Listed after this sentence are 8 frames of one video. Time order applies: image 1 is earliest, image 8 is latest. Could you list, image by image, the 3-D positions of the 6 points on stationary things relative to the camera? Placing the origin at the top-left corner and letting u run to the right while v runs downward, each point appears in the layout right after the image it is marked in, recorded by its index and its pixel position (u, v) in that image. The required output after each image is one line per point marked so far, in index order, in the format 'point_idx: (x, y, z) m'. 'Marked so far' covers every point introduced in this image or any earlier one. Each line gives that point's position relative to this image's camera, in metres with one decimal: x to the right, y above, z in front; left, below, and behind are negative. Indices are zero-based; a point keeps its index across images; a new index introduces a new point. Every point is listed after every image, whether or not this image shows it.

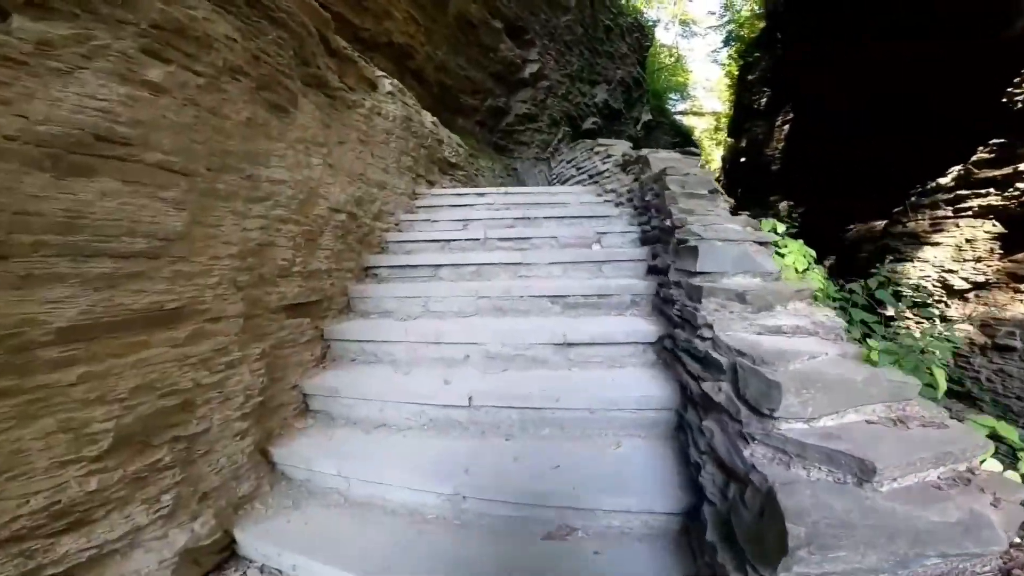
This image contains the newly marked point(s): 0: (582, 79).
0: (+1.6, +4.7, +12.8) m
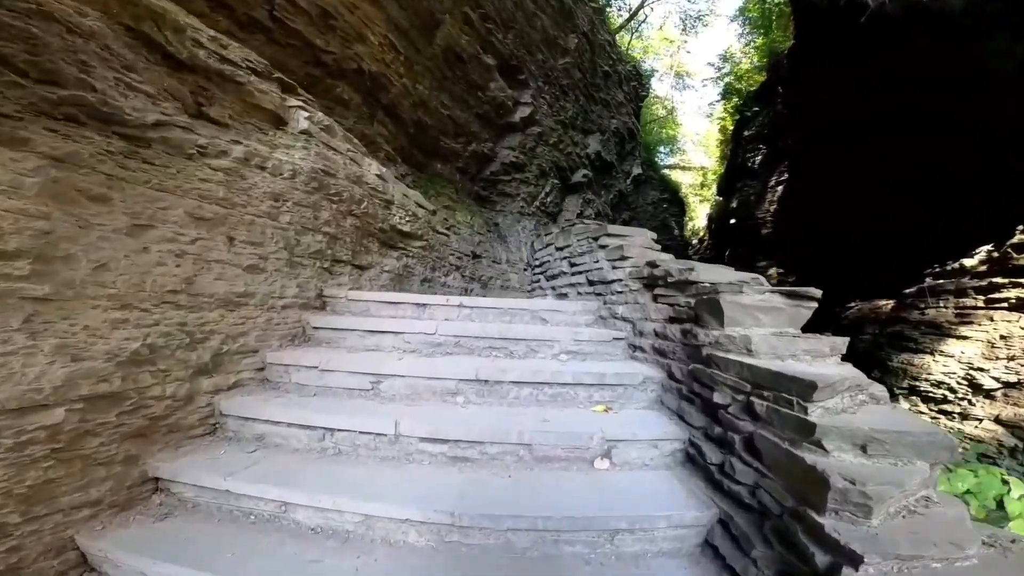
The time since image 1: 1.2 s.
0: (+1.4, +3.5, +12.1) m
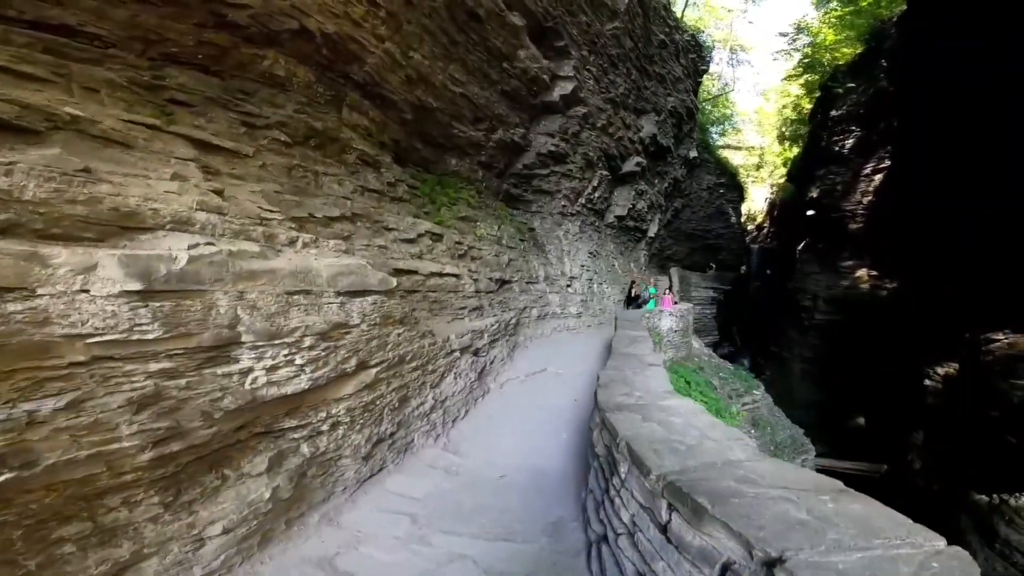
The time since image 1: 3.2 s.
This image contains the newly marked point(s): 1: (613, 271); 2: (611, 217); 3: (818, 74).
0: (+2.1, +3.2, +10.0) m
1: (+1.9, +0.3, +11.0) m
2: (+1.8, +1.3, +10.5) m
3: (+8.1, +5.6, +14.8) m
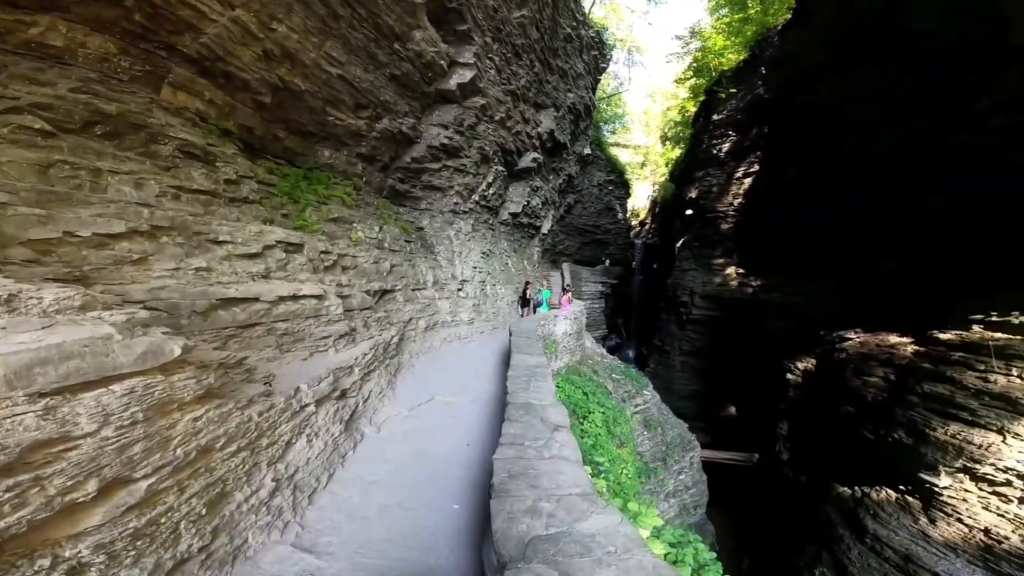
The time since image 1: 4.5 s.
0: (+0.2, +3.2, +9.6) m
1: (-0.2, +0.3, +10.6) m
2: (-0.2, +1.3, +10.1) m
3: (+5.3, +5.7, +15.4) m
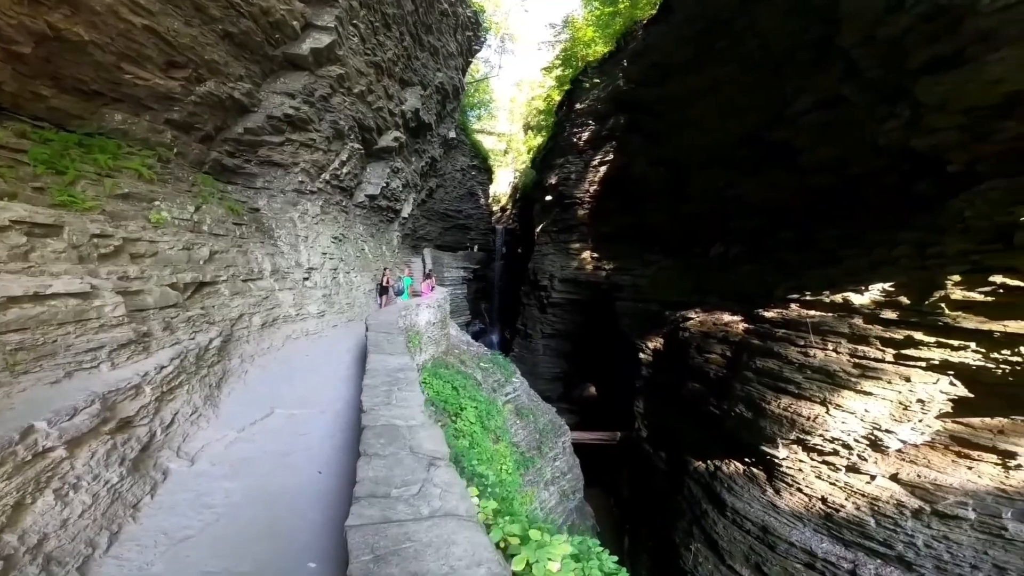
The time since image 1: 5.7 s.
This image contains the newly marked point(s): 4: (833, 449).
0: (-2.0, +3.4, +8.9) m
1: (-2.6, +0.5, +9.9) m
2: (-2.5, +1.5, +9.4) m
3: (+1.5, +6.1, +15.7) m
4: (+3.3, -1.6, +6.0) m
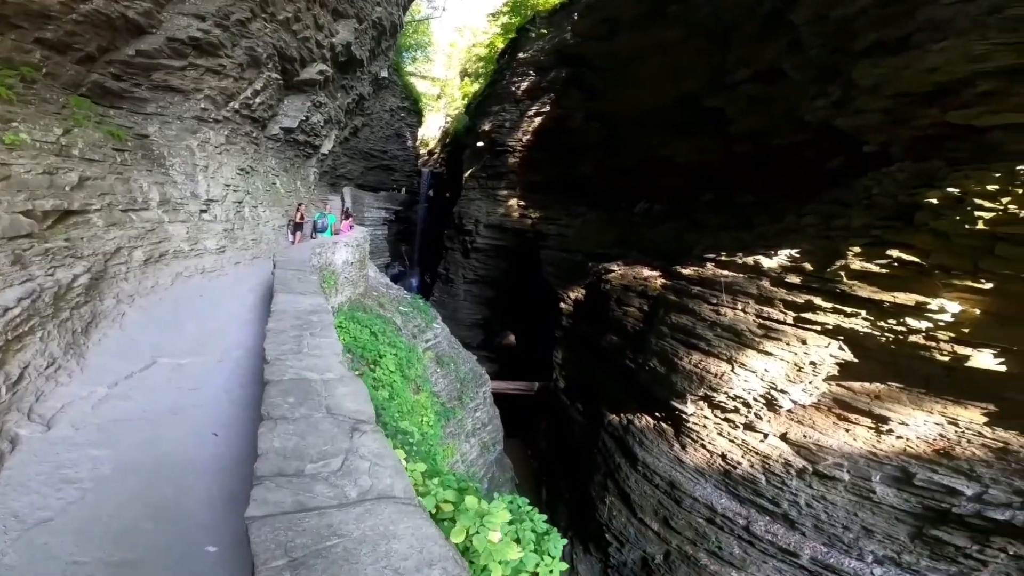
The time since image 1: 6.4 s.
0: (-3.0, +4.2, +8.1) m
1: (-3.8, +1.5, +9.2) m
2: (-3.6, +2.4, +8.6) m
3: (-0.3, +7.5, +15.0) m
4: (+2.5, -1.3, +6.4) m
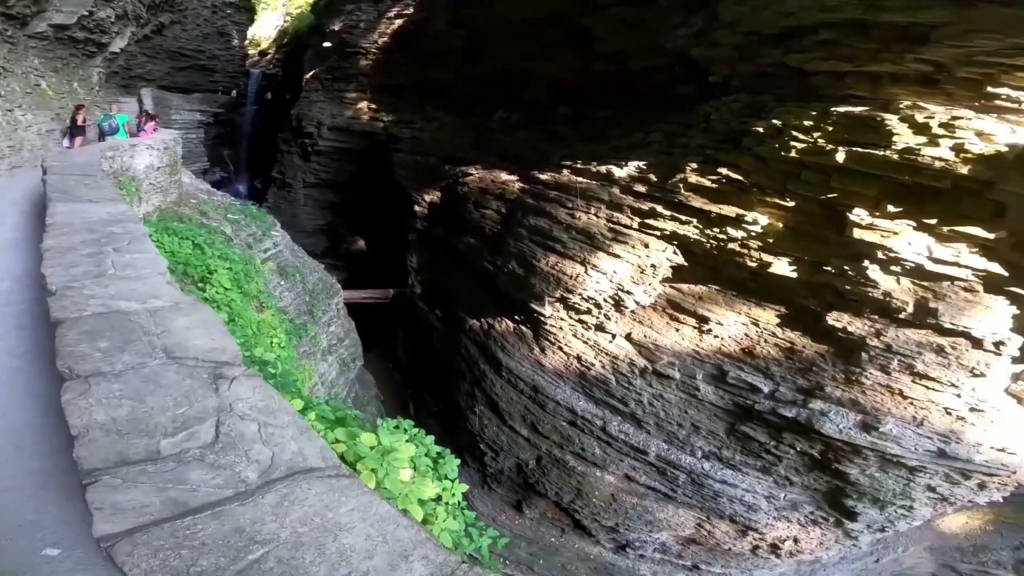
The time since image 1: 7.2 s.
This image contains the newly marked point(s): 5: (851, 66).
0: (-4.7, +5.2, +6.3) m
1: (-5.8, +2.6, +7.6) m
2: (-5.4, +3.4, +7.0) m
3: (-3.8, +9.6, +13.0) m
4: (+0.9, -0.3, +7.0) m
5: (+3.1, +2.1, +5.3) m
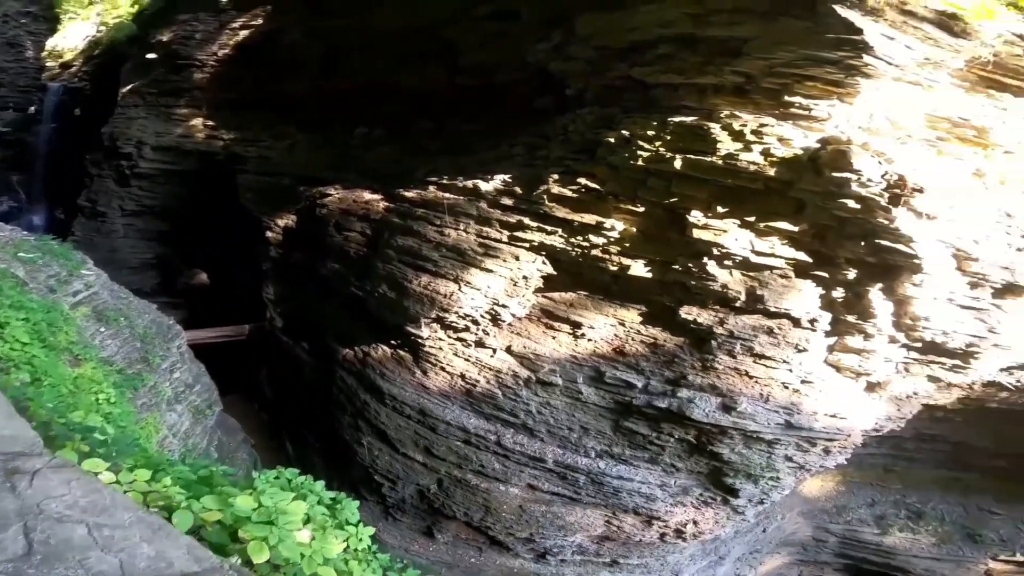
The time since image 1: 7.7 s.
0: (-6.3, +4.6, +5.1) m
1: (-7.4, +1.9, +6.0) m
2: (-7.0, +2.8, +5.5) m
3: (-7.3, +8.8, +11.9) m
4: (-0.5, -0.5, +6.9) m
5: (+1.8, +2.1, +5.8) m
